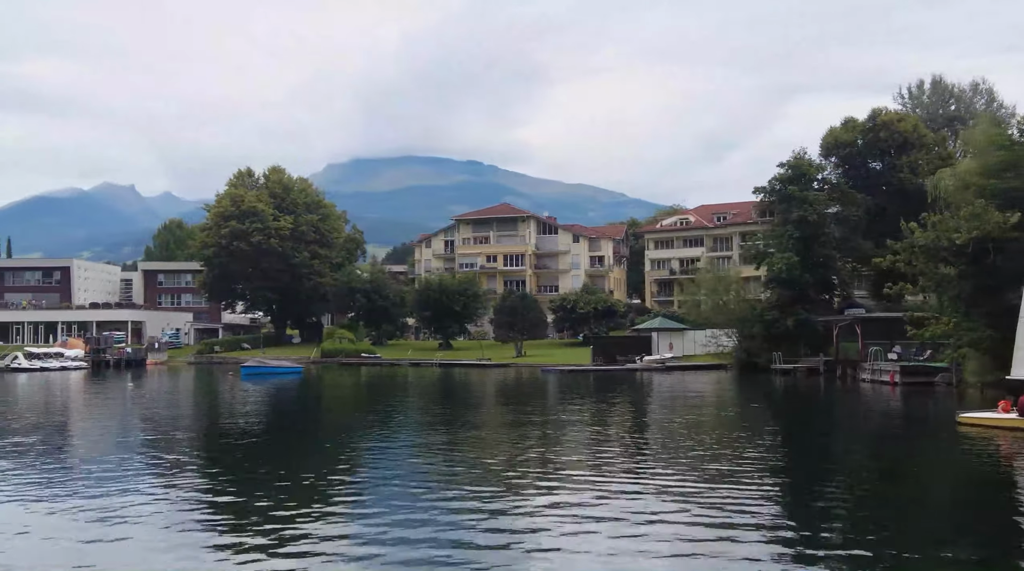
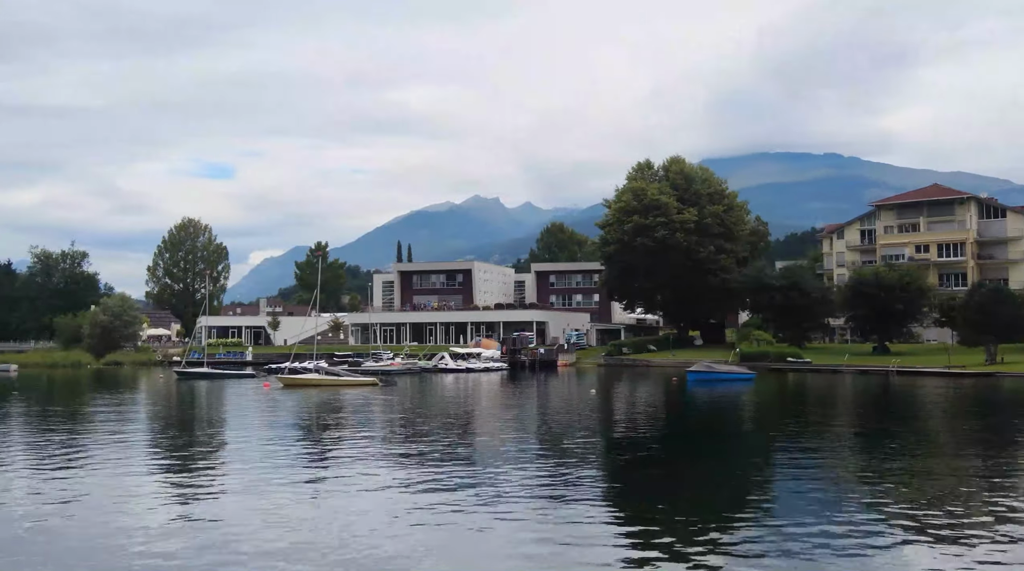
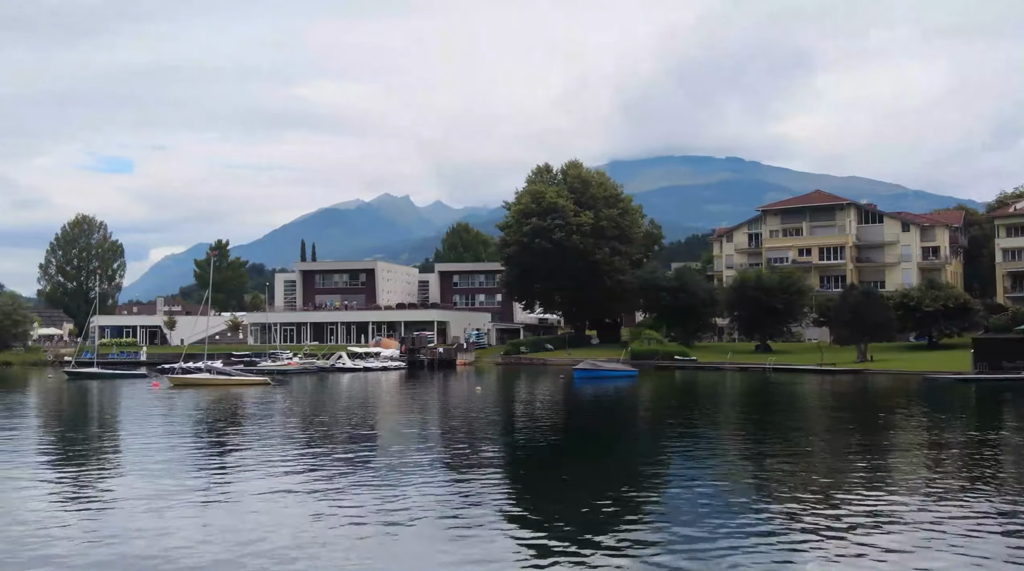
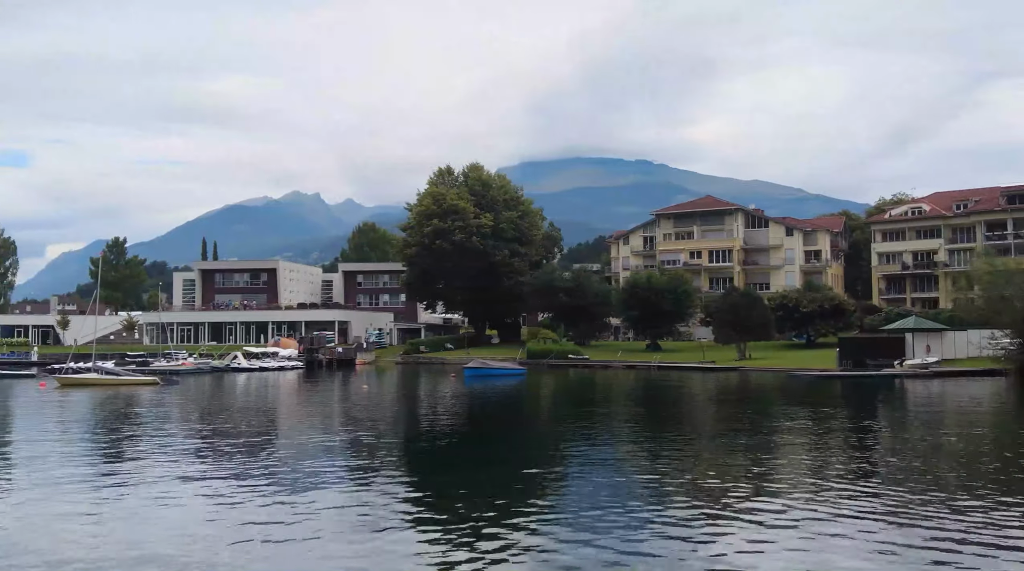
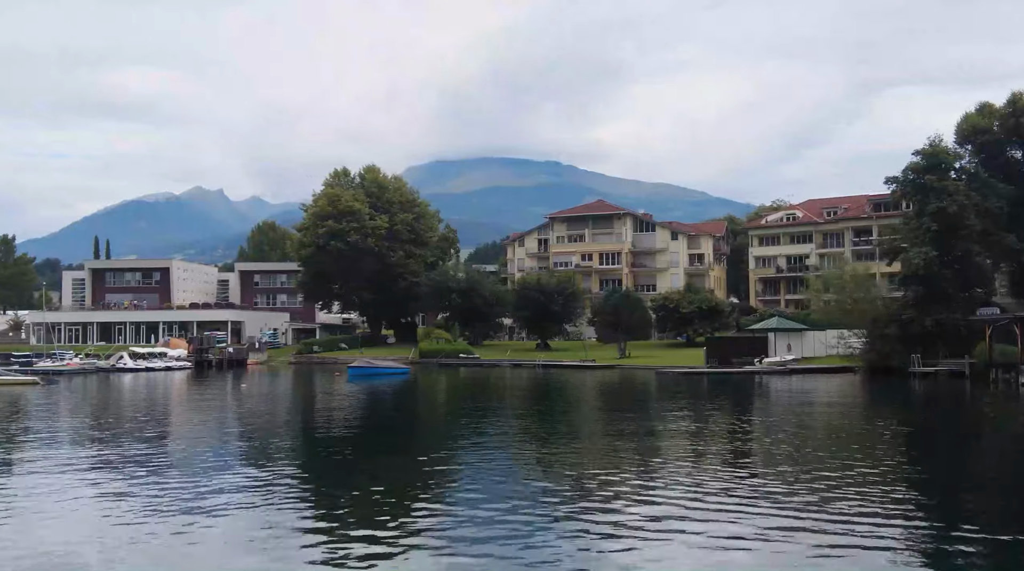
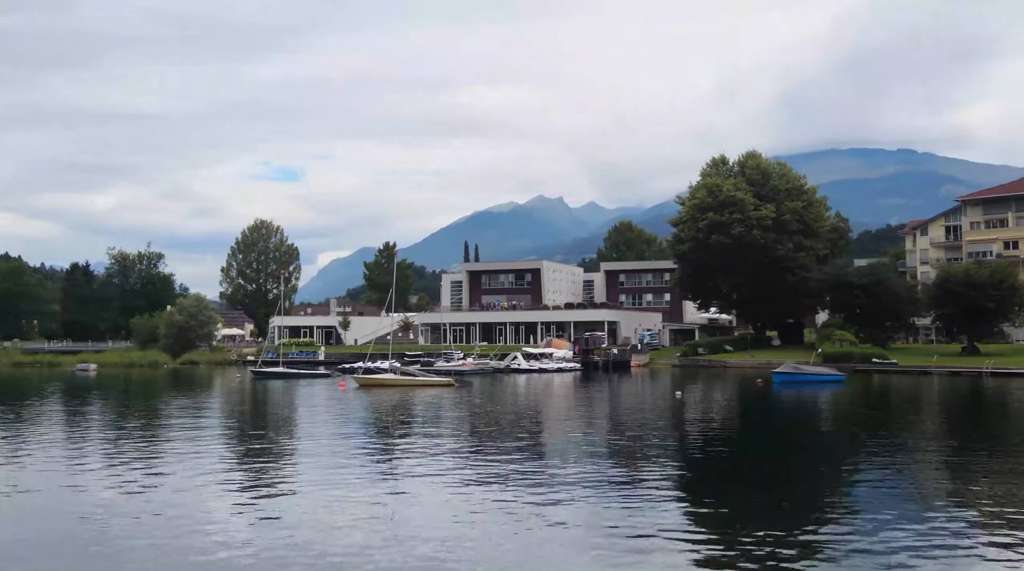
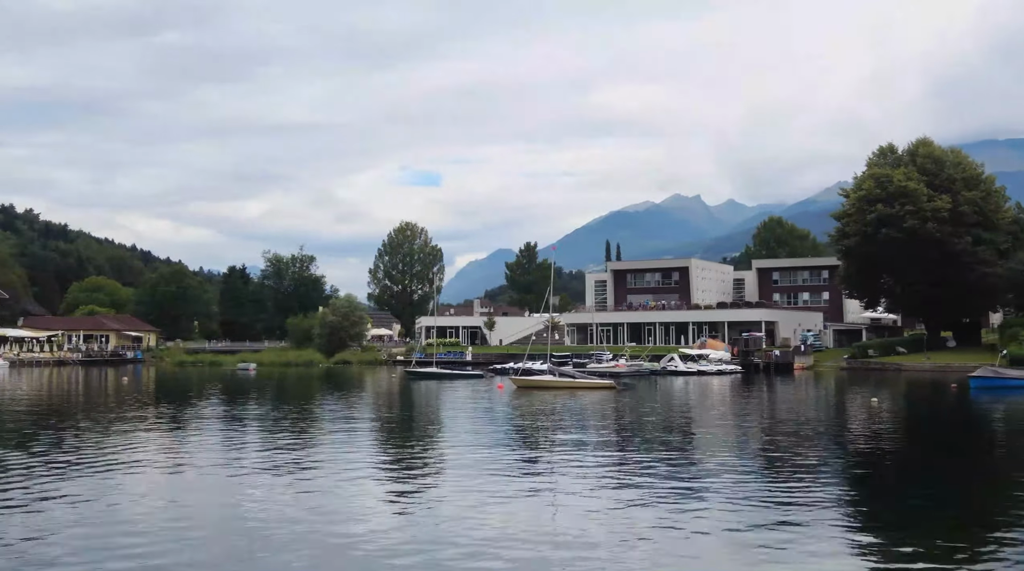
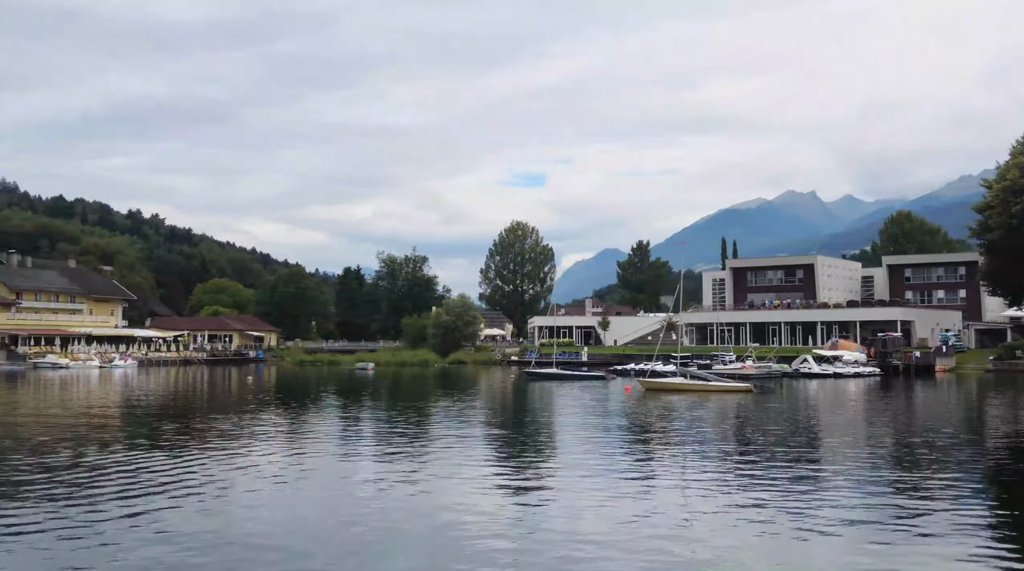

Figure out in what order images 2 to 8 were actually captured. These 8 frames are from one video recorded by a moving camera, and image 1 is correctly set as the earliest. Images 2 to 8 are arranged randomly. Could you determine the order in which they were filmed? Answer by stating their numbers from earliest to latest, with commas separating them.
5, 4, 3, 2, 6, 7, 8
